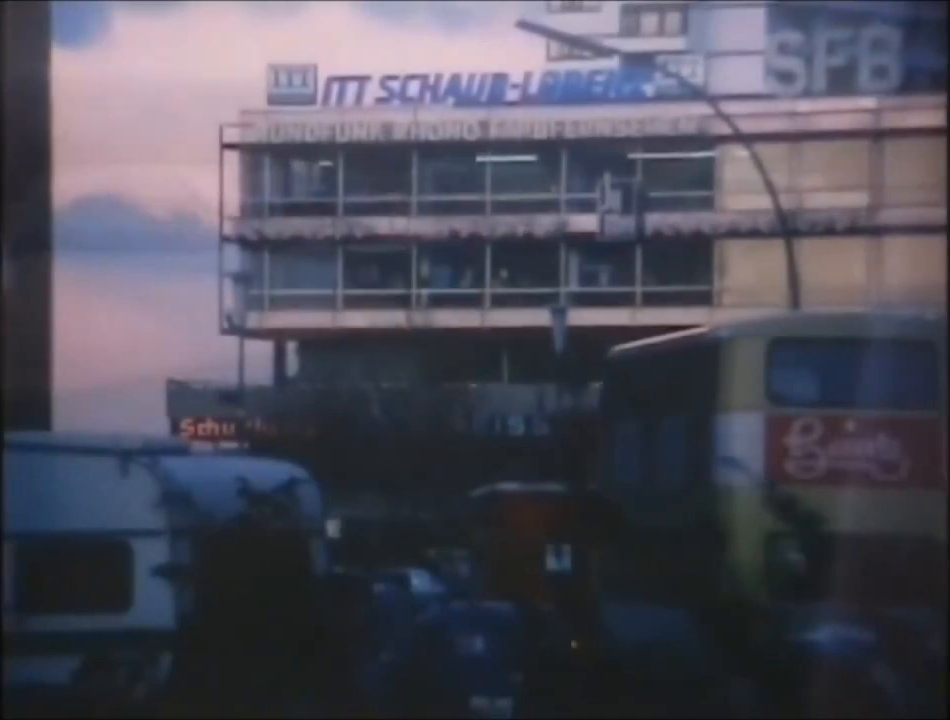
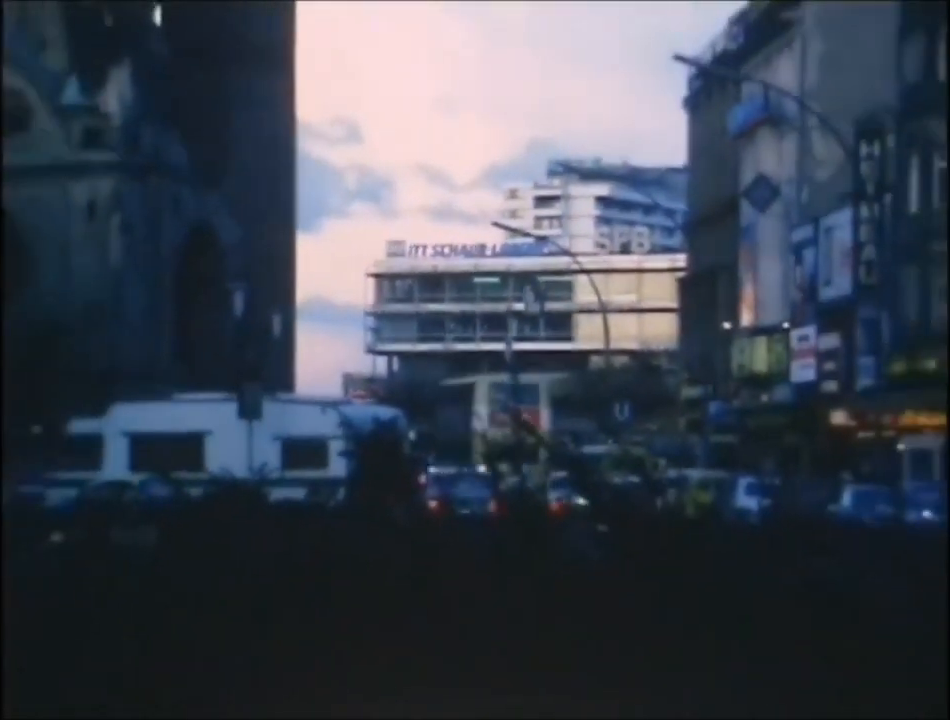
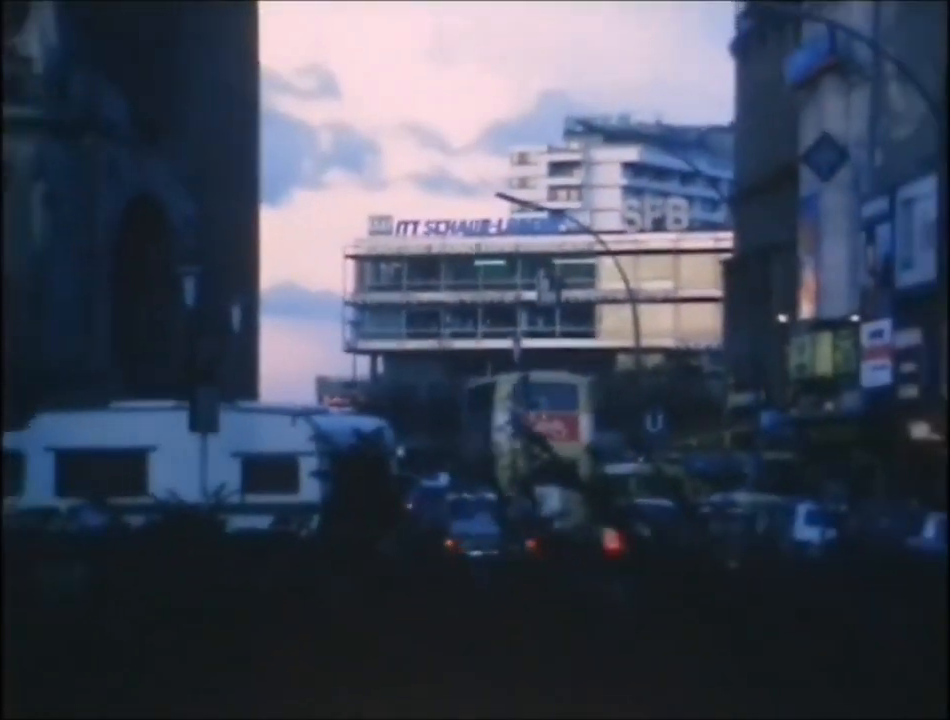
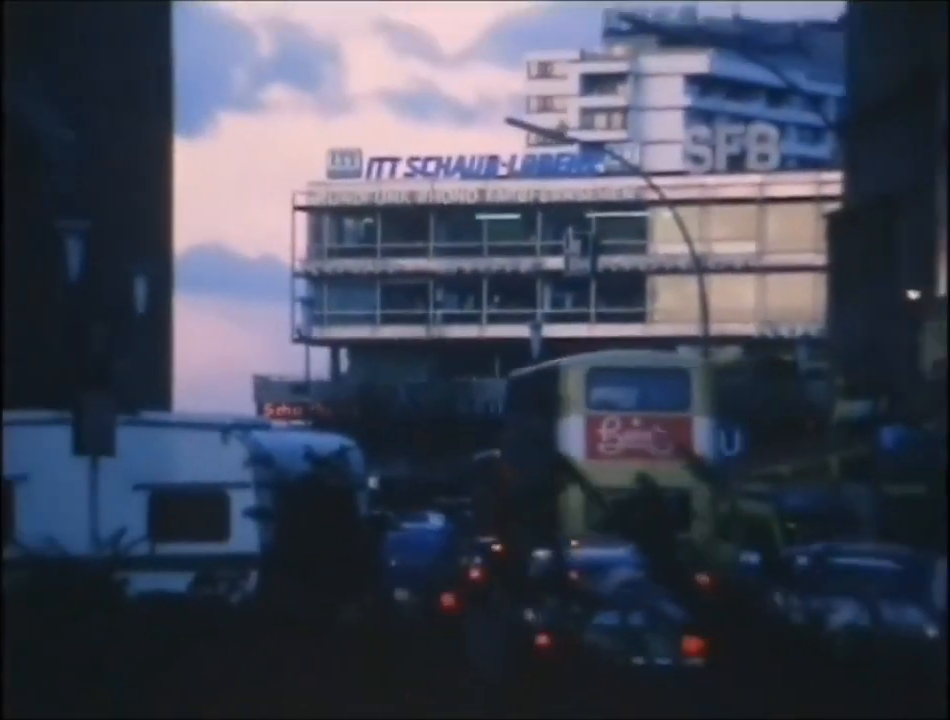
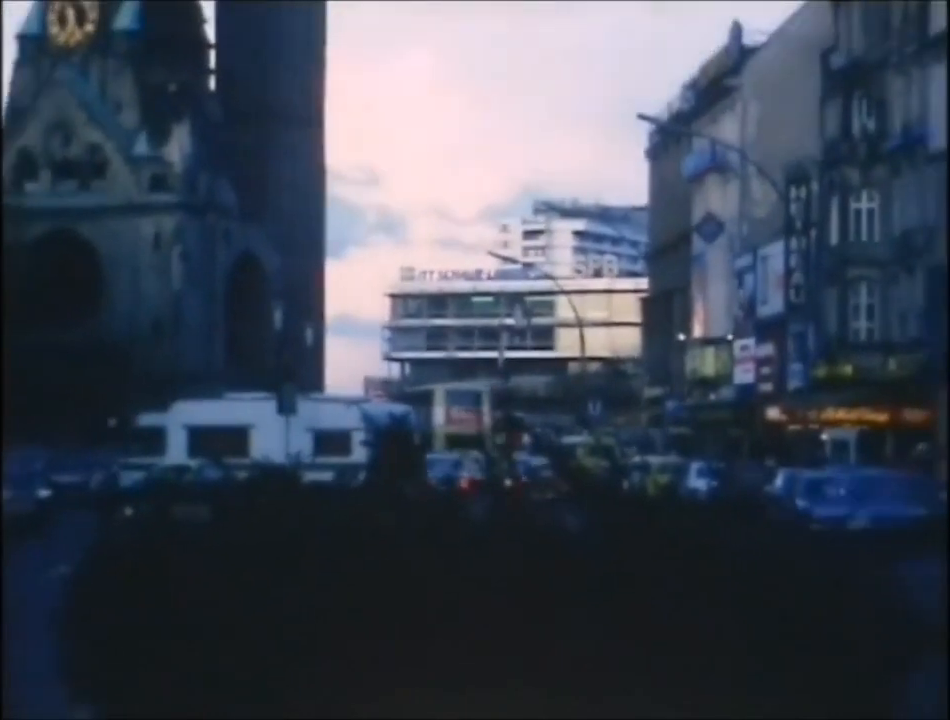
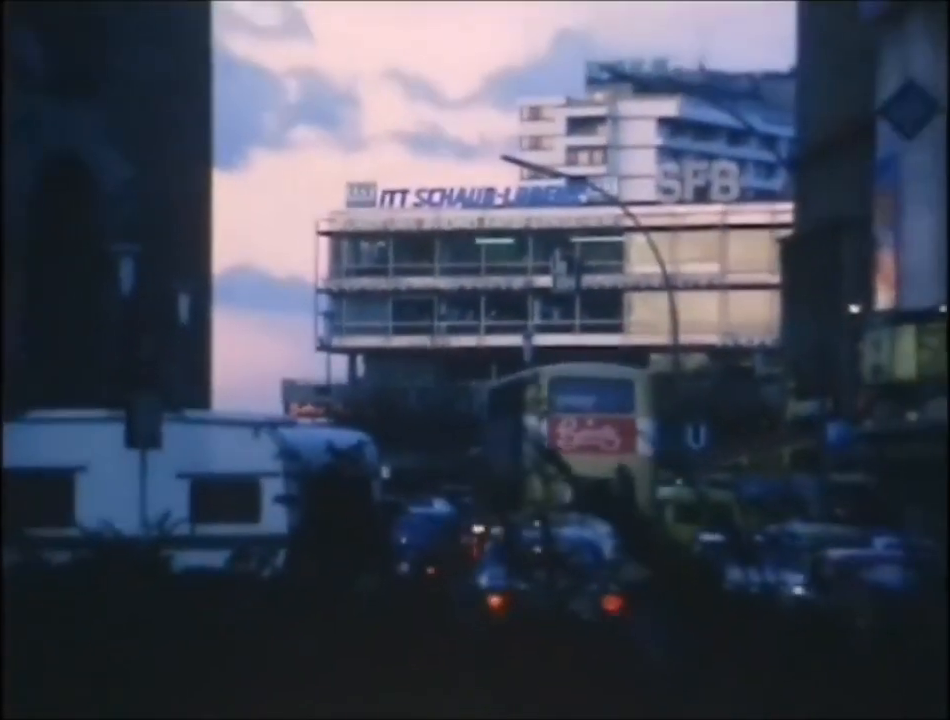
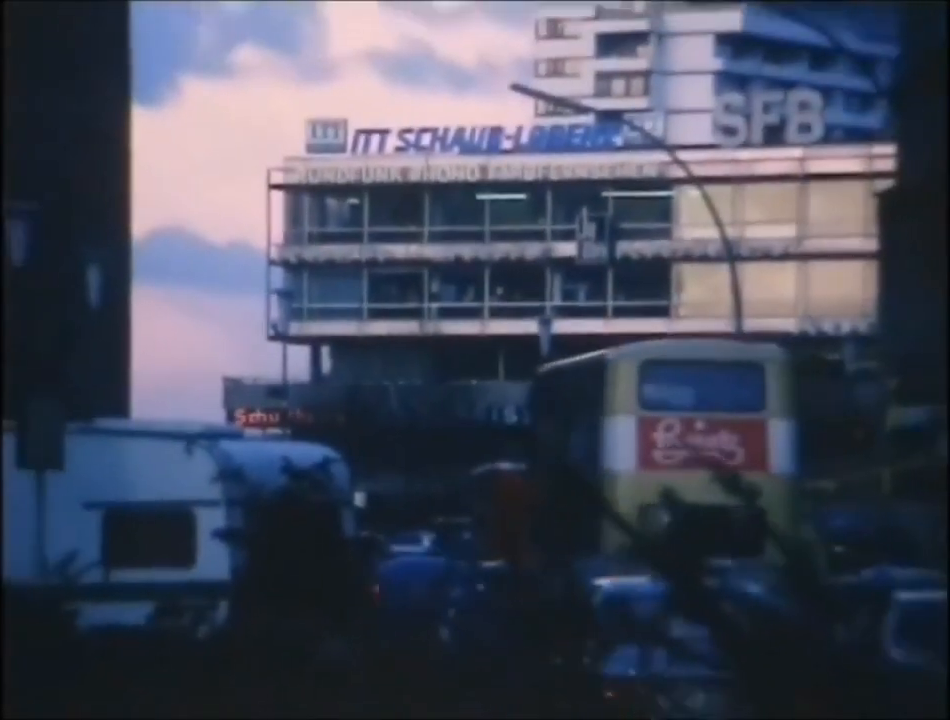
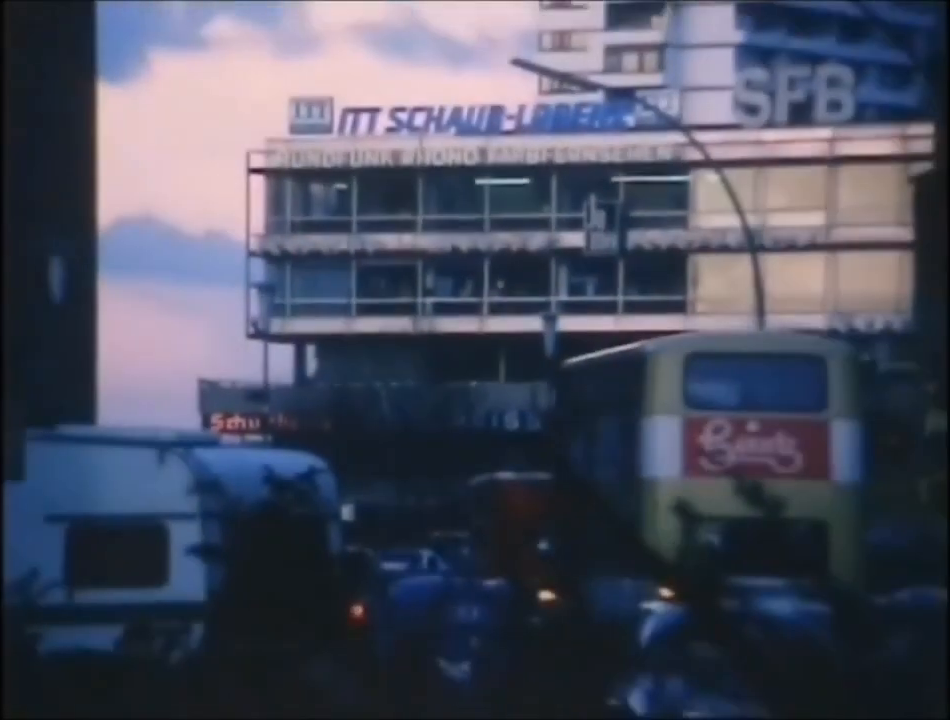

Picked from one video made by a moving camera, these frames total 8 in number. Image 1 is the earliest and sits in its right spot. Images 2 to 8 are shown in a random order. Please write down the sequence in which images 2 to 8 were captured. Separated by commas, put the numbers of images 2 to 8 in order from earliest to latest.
8, 7, 4, 6, 3, 2, 5
